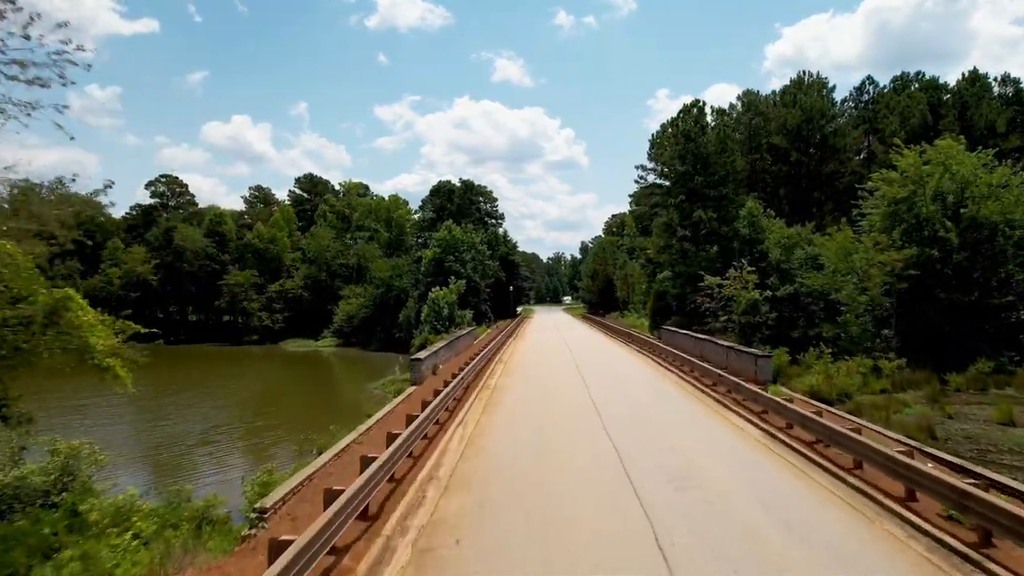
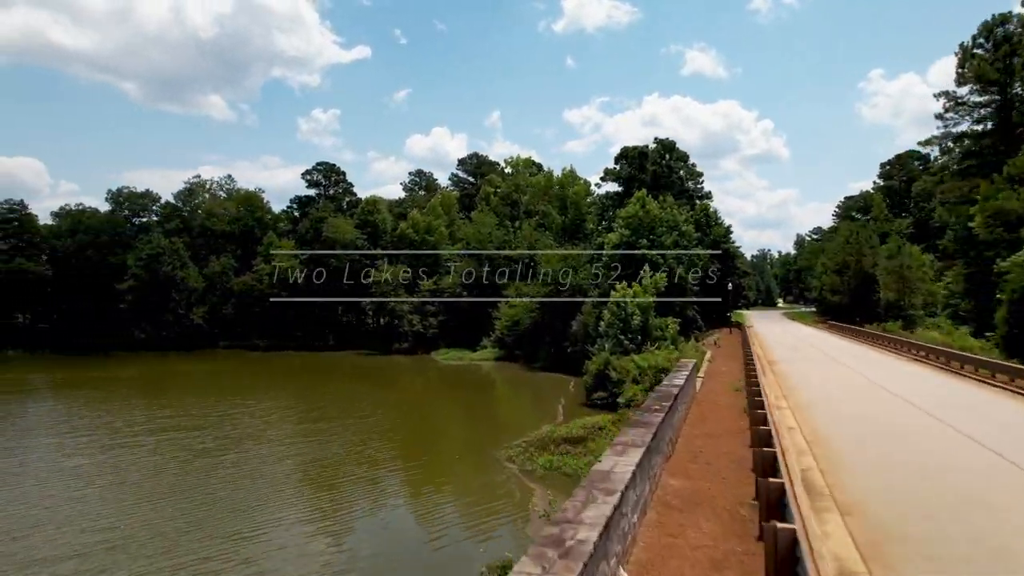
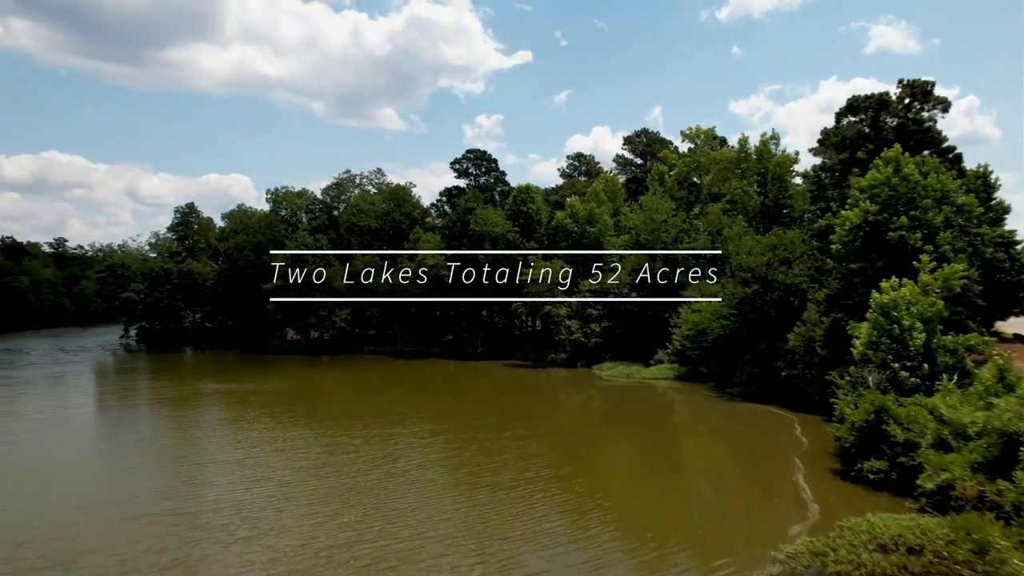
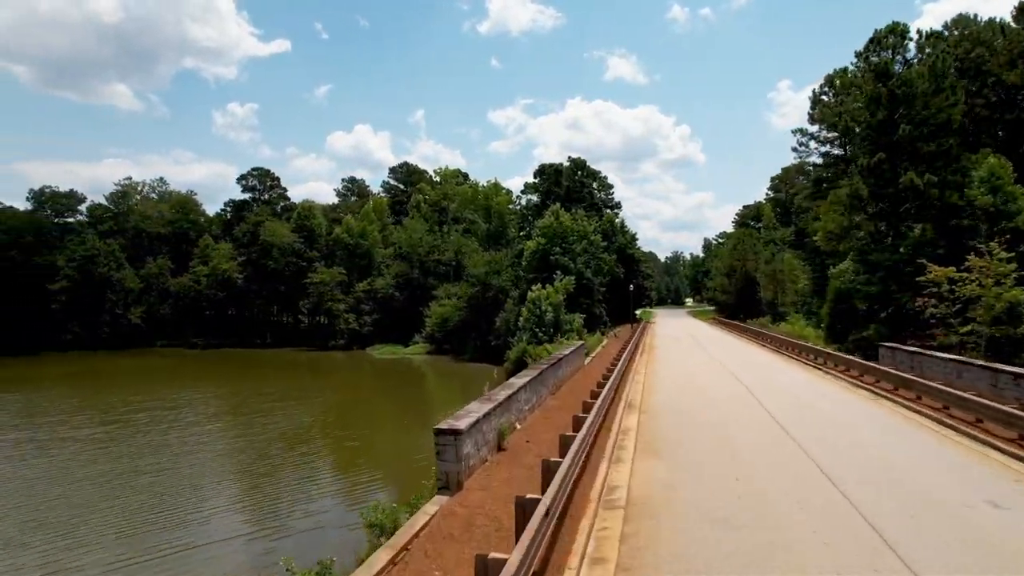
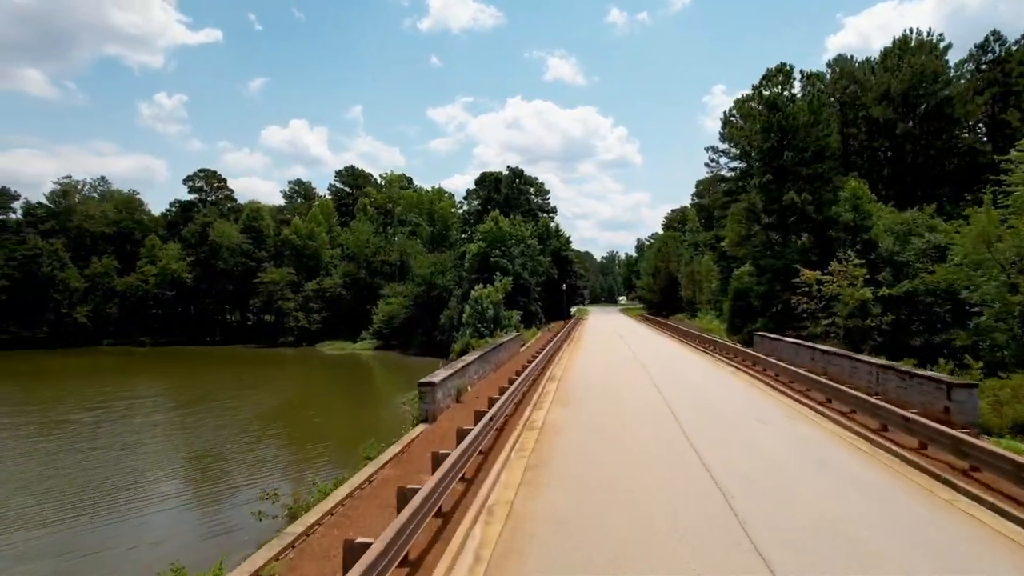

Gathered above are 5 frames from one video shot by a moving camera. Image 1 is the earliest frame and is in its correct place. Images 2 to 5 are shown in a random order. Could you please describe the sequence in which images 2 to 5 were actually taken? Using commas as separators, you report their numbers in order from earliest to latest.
5, 4, 2, 3
